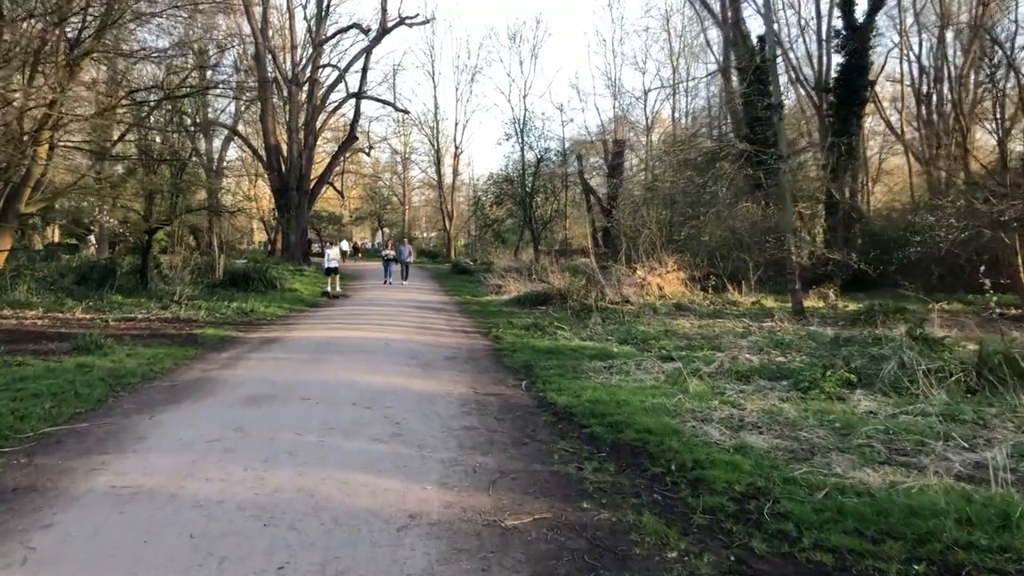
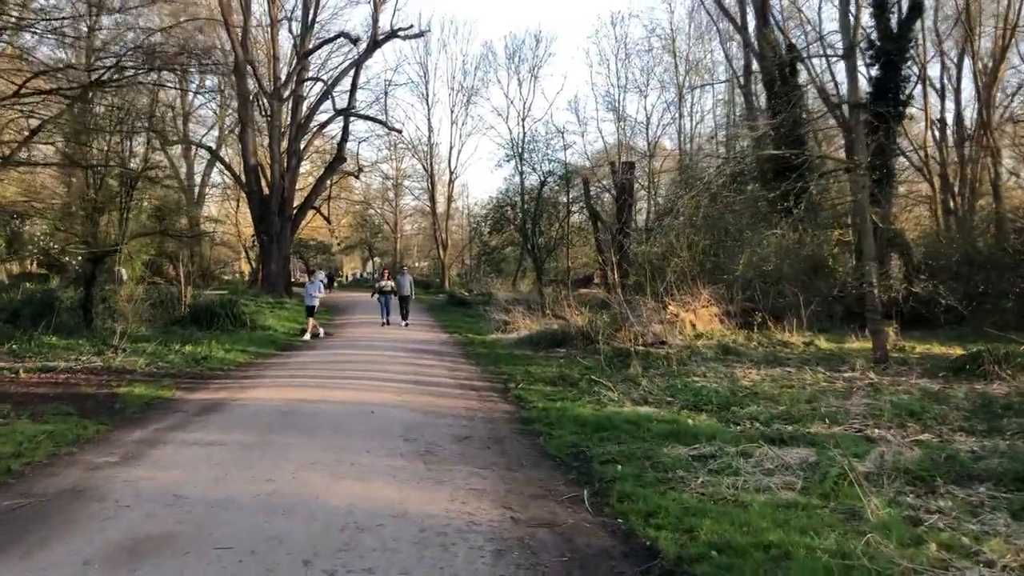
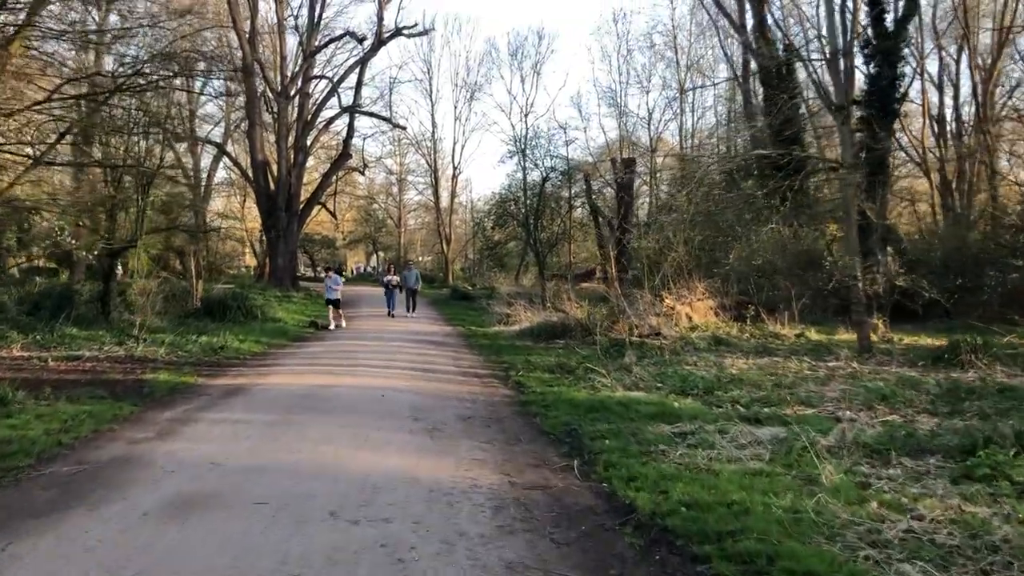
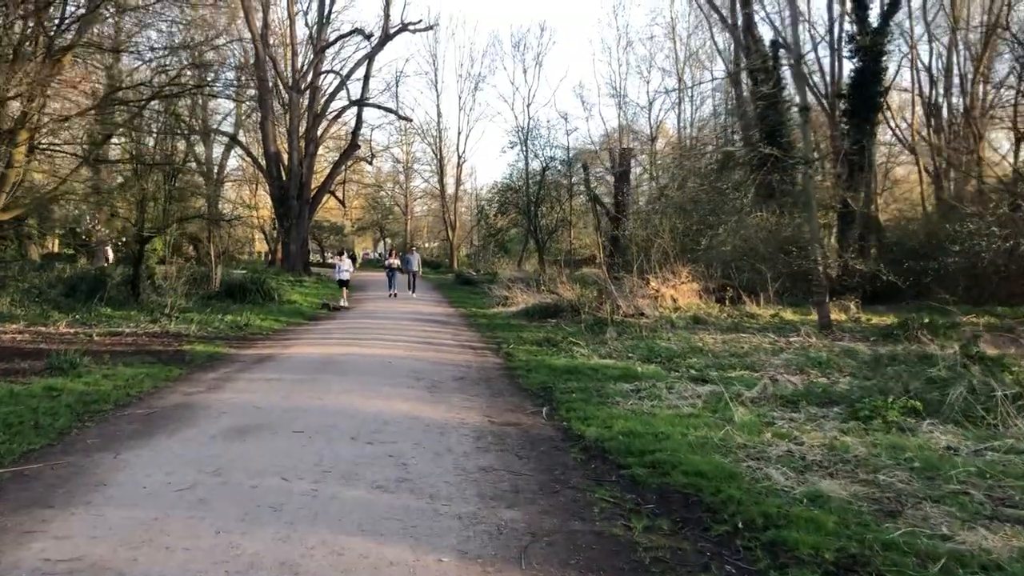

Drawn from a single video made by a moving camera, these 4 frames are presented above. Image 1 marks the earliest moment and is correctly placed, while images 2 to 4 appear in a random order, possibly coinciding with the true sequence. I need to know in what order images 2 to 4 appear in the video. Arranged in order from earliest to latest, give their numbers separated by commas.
4, 3, 2
